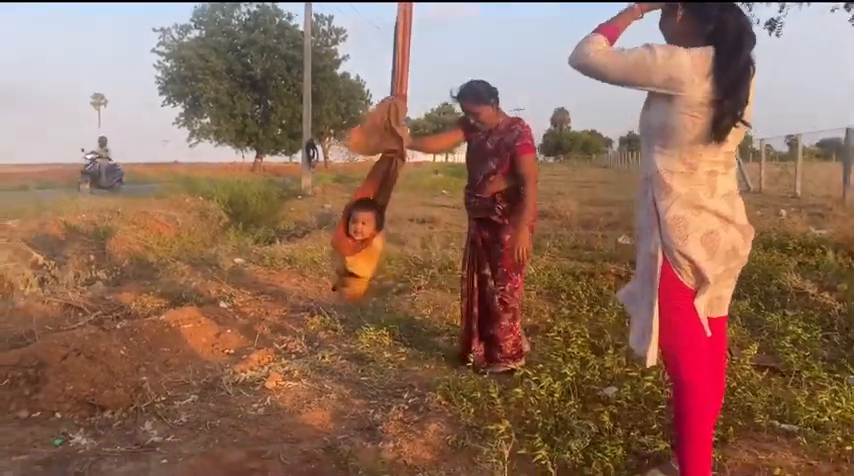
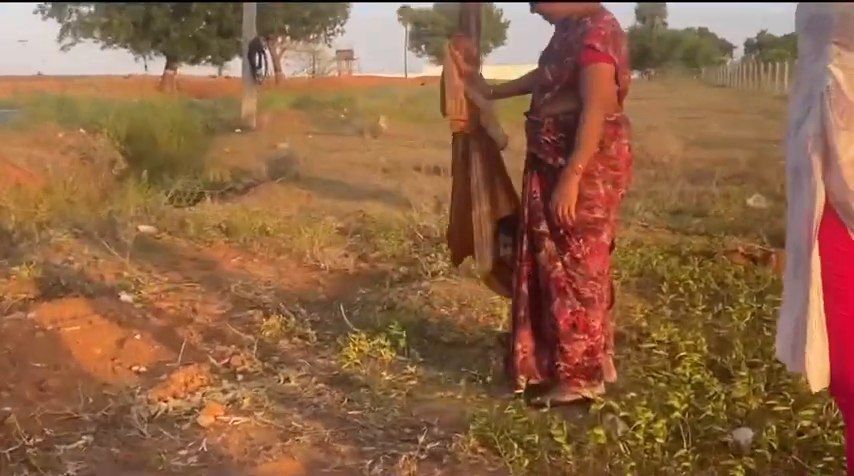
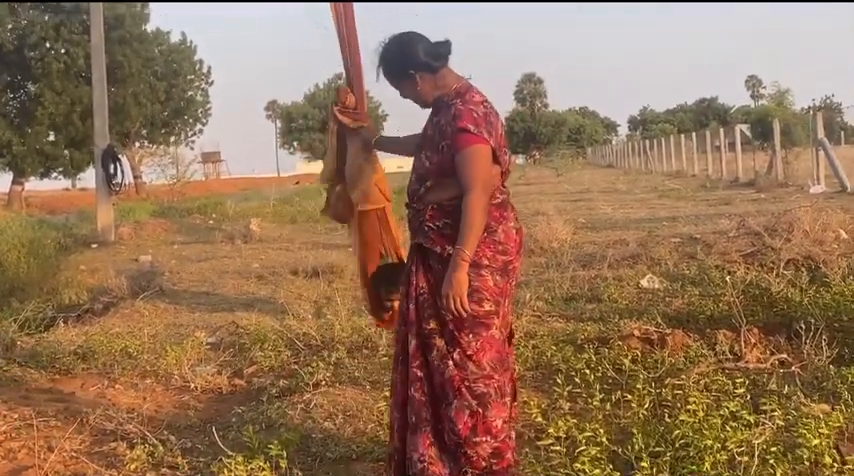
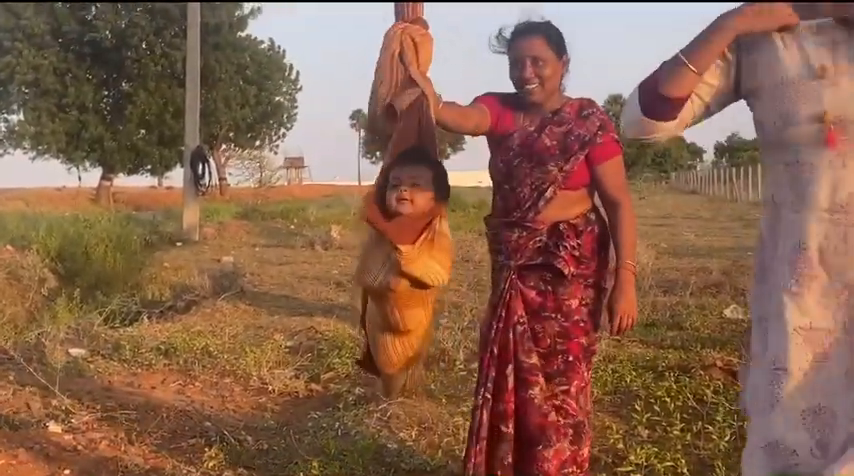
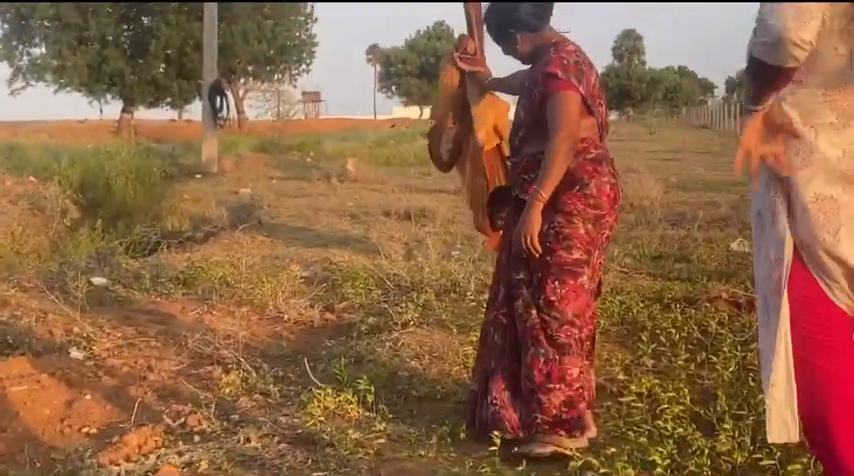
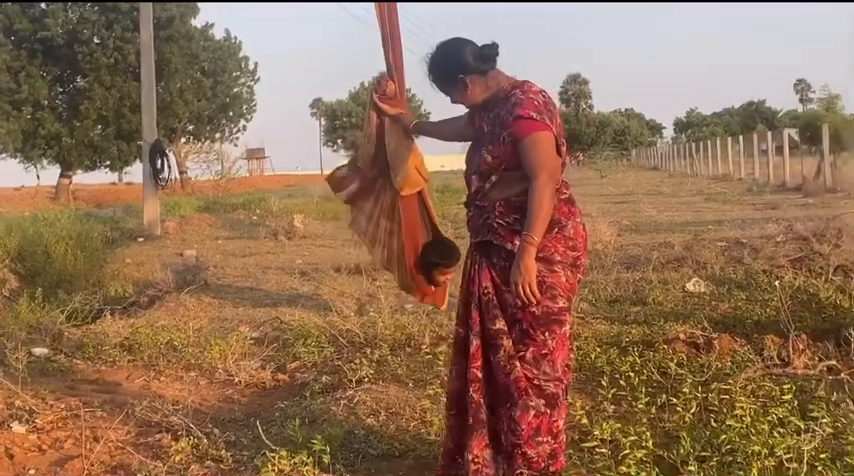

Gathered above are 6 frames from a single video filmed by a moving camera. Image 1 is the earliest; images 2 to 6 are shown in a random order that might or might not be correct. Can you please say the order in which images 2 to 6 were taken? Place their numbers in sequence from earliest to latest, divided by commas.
2, 5, 4, 6, 3
